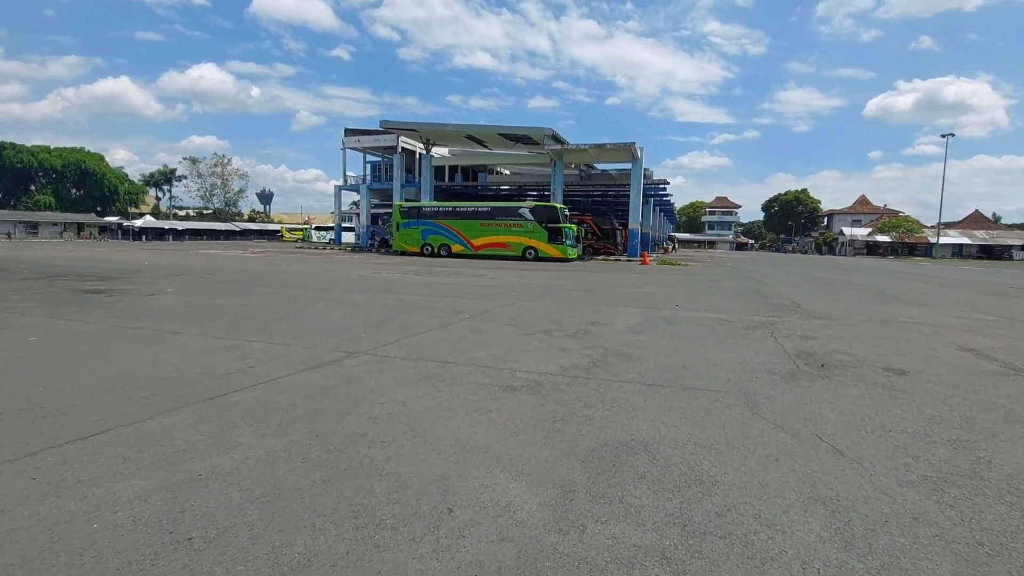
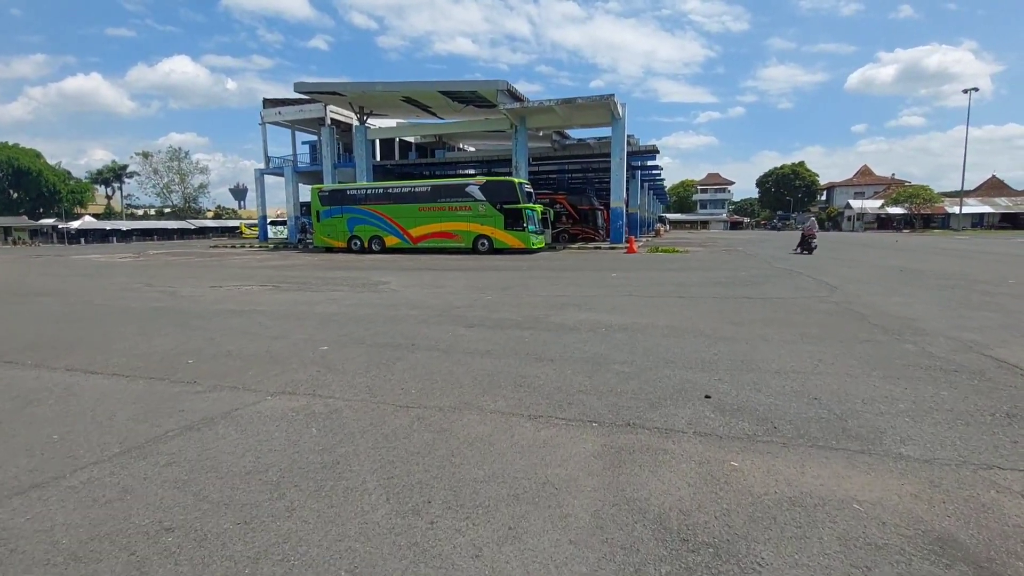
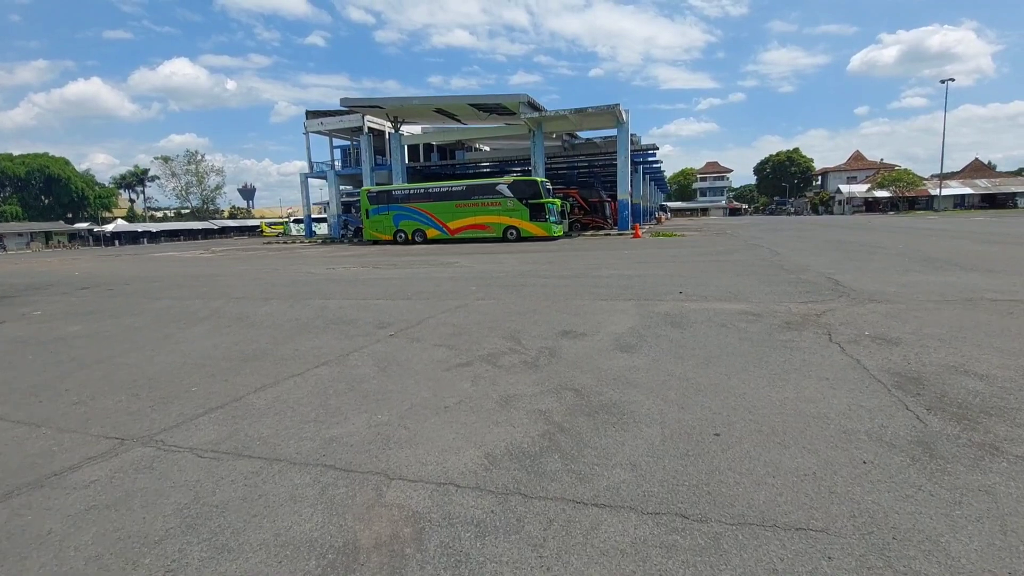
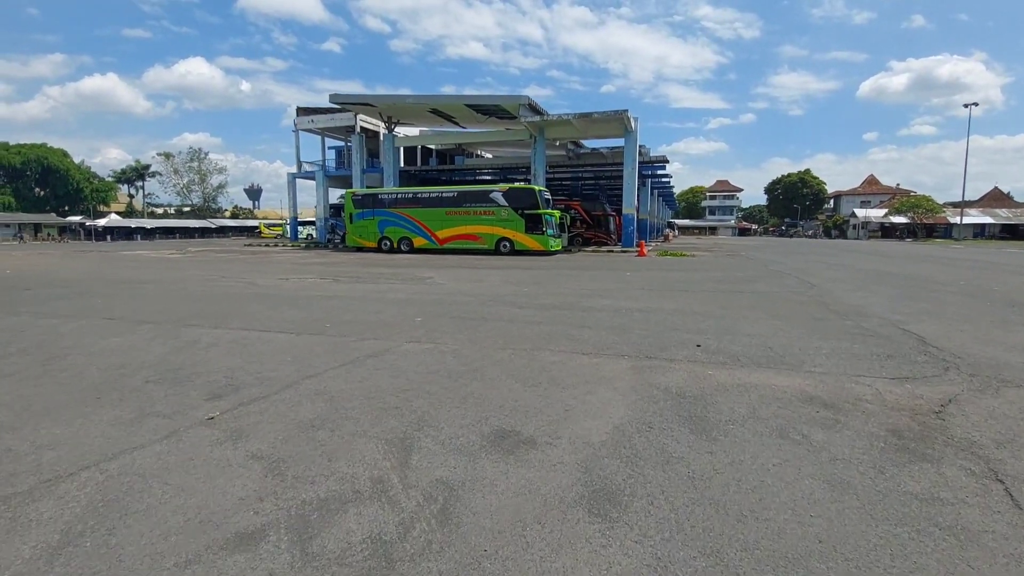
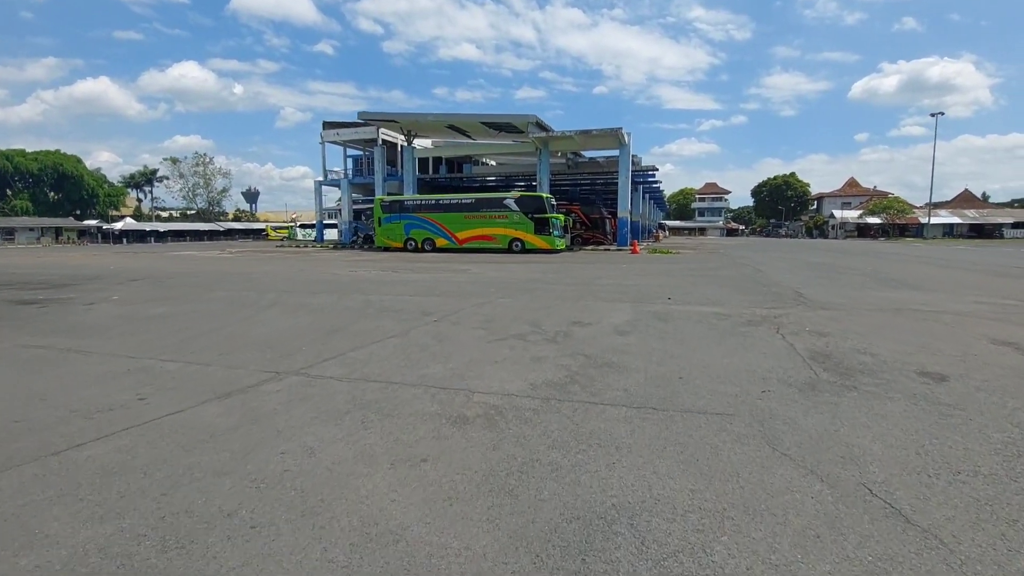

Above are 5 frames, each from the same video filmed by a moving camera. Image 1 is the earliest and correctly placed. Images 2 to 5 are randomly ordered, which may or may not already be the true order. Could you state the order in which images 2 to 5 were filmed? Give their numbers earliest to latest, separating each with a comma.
5, 3, 4, 2
